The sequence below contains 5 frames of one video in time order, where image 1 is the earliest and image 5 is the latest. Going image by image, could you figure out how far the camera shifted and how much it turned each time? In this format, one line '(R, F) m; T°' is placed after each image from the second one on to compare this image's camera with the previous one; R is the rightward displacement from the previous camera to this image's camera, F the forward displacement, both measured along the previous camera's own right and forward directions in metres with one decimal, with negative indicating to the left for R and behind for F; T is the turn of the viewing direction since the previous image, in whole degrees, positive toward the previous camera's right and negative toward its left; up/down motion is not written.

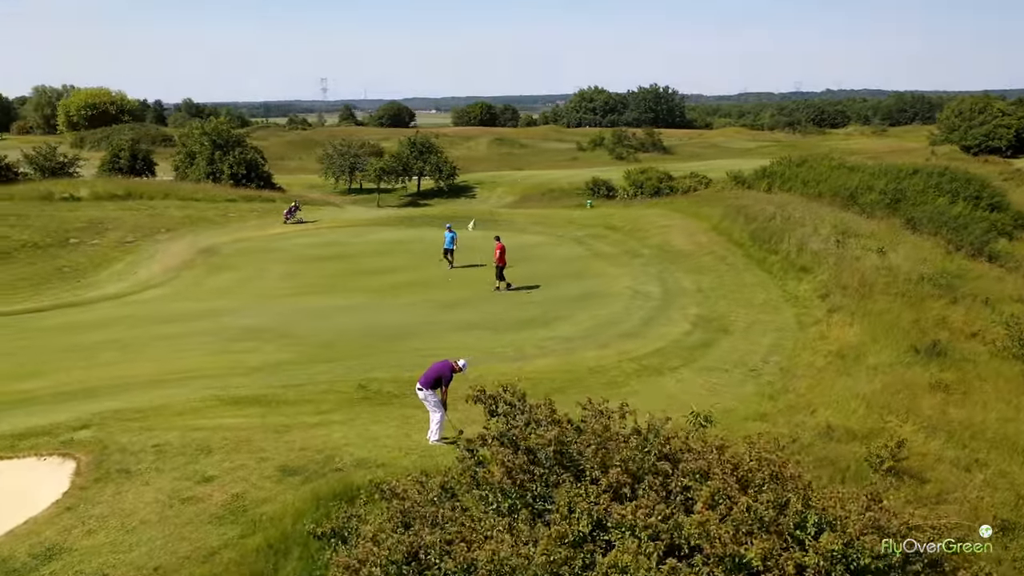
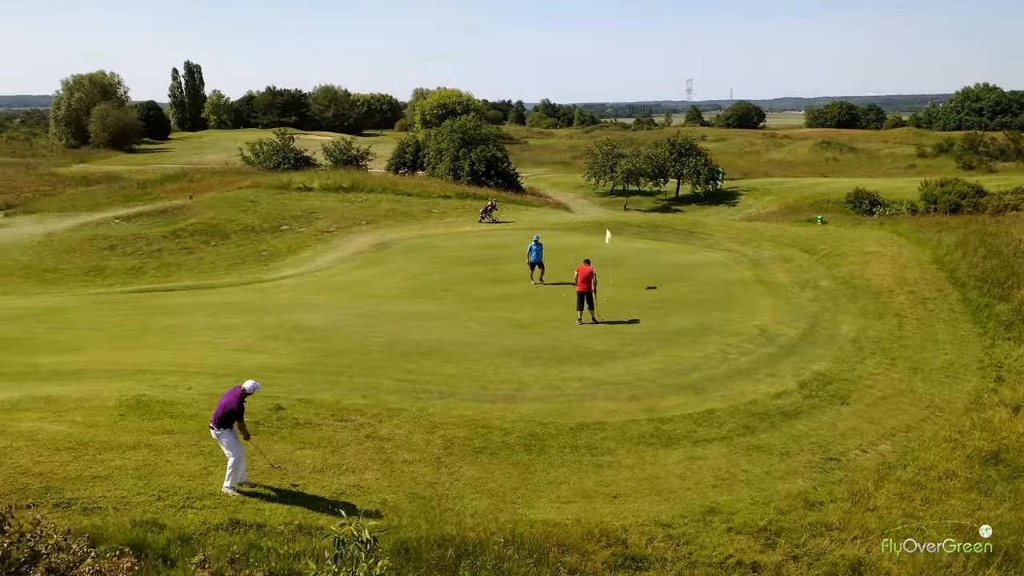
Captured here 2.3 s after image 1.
(+4.9, +3.2) m; -24°
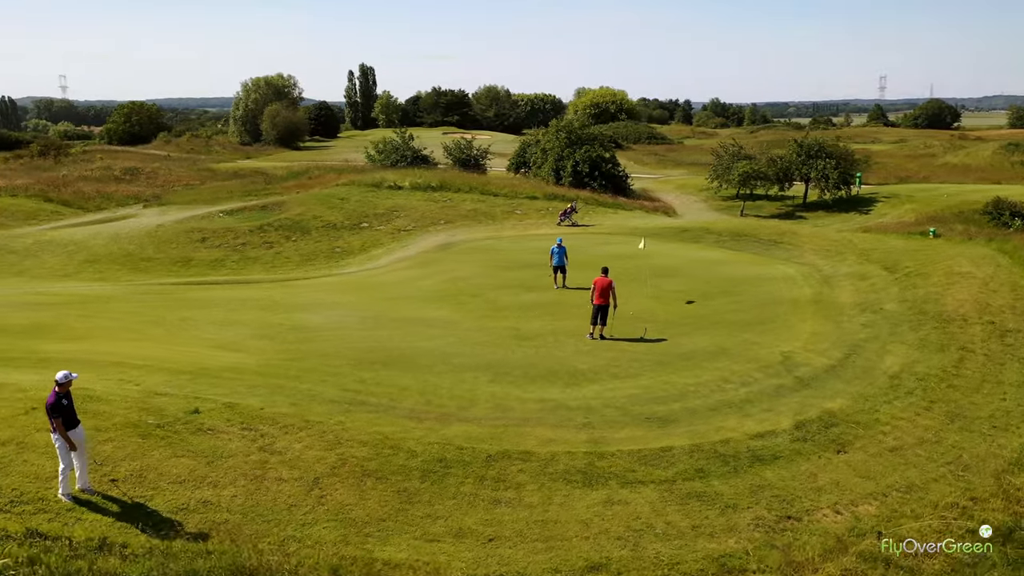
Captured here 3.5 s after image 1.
(+3.0, +1.2) m; -12°
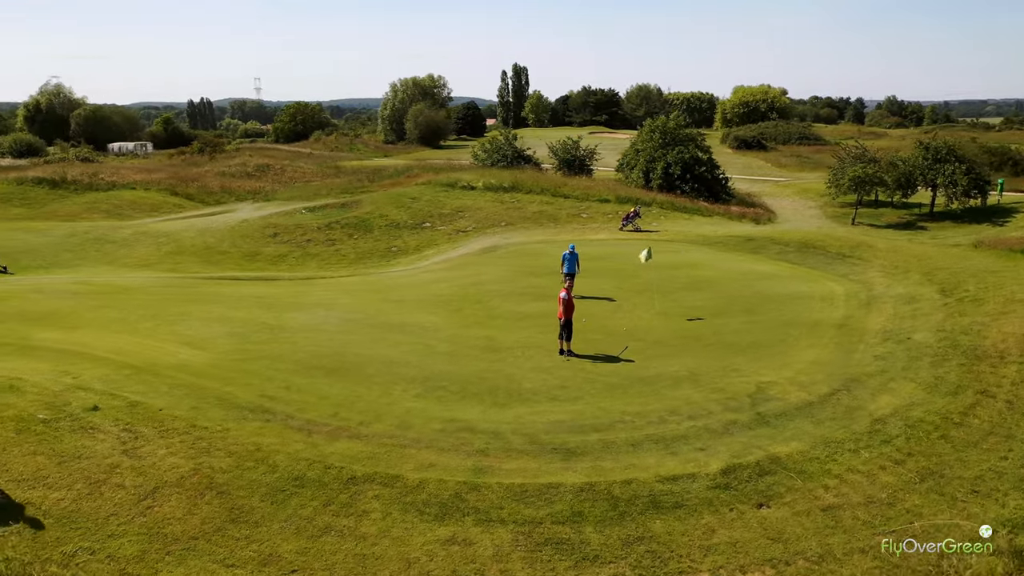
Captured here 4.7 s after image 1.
(+3.3, +1.1) m; -11°
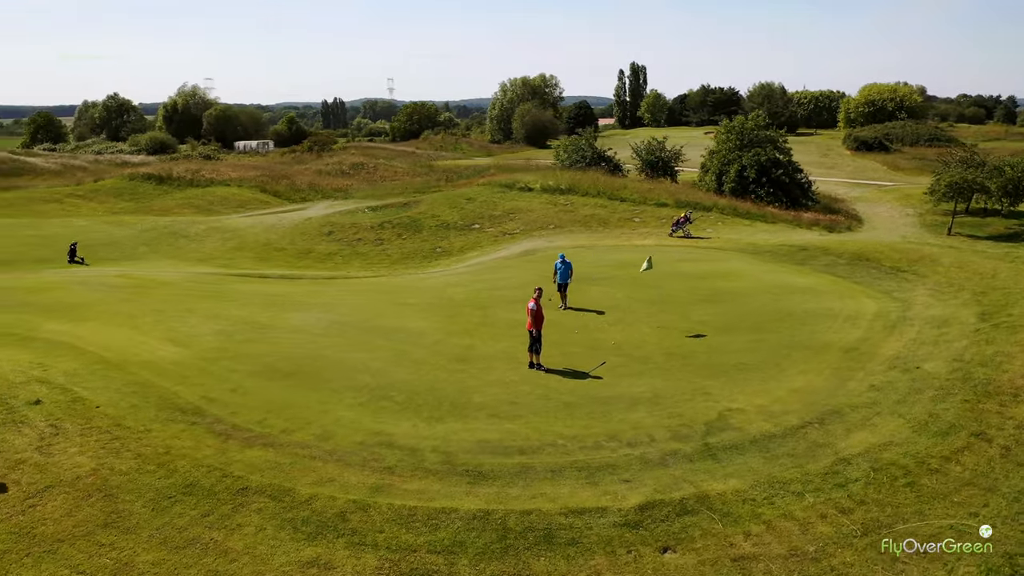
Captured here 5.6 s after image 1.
(+2.5, +0.8) m; -8°
